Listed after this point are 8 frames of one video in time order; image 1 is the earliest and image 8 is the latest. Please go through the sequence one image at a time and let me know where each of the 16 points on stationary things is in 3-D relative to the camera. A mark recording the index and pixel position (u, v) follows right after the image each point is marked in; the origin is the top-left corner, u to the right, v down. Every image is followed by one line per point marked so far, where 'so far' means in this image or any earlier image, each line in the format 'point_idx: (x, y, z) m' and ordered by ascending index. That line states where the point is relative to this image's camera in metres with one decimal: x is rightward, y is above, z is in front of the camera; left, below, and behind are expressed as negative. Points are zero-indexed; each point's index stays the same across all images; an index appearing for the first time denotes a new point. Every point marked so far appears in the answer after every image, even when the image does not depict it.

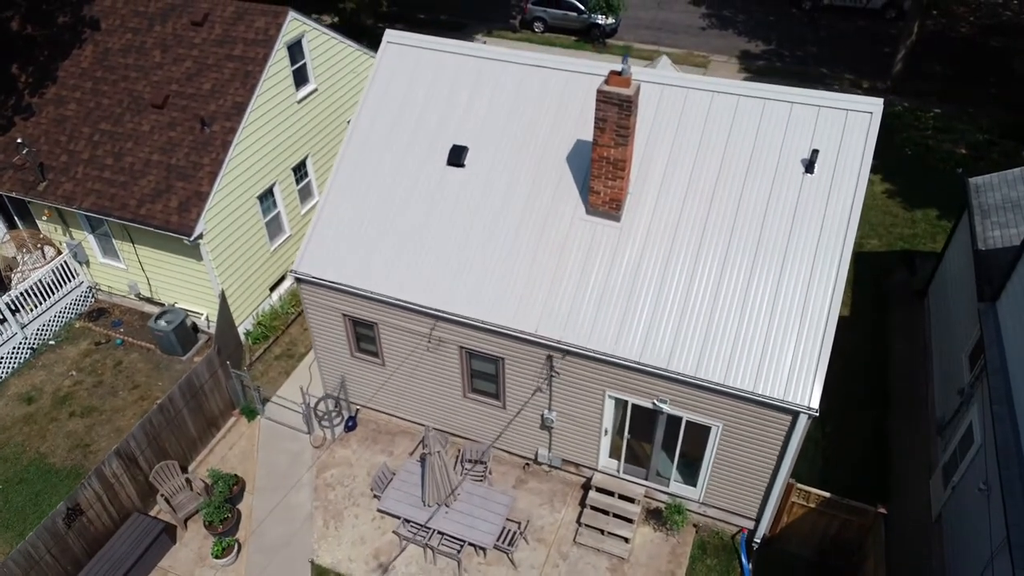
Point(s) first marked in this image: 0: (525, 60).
0: (+0.2, +3.2, +11.9) m
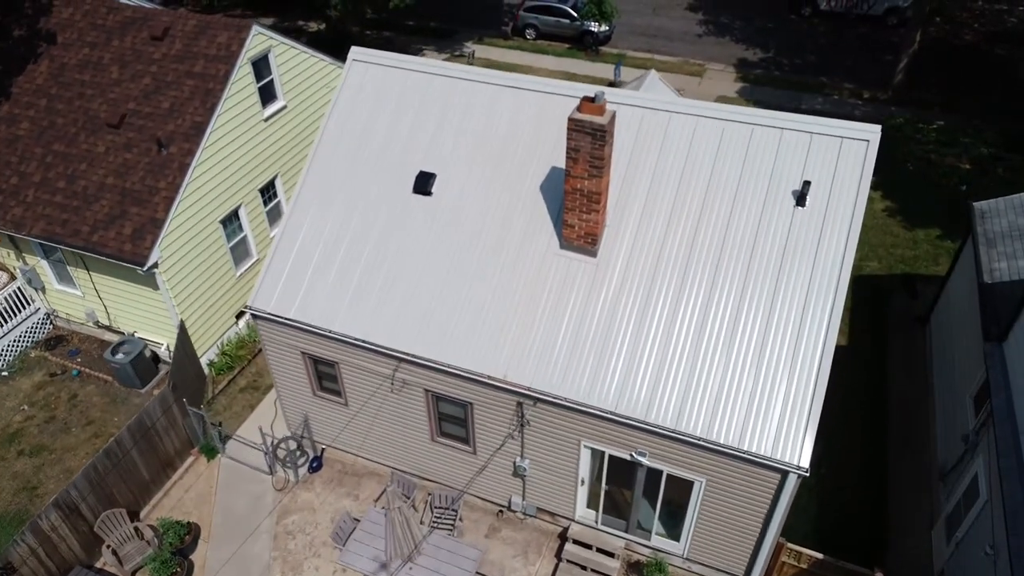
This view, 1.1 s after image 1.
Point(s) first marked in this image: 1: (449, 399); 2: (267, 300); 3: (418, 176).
0: (-0.2, +2.8, +11.1) m
1: (-0.8, -1.4, +10.4) m
2: (-3.2, -0.2, +10.8) m
3: (-1.2, +1.4, +10.9) m
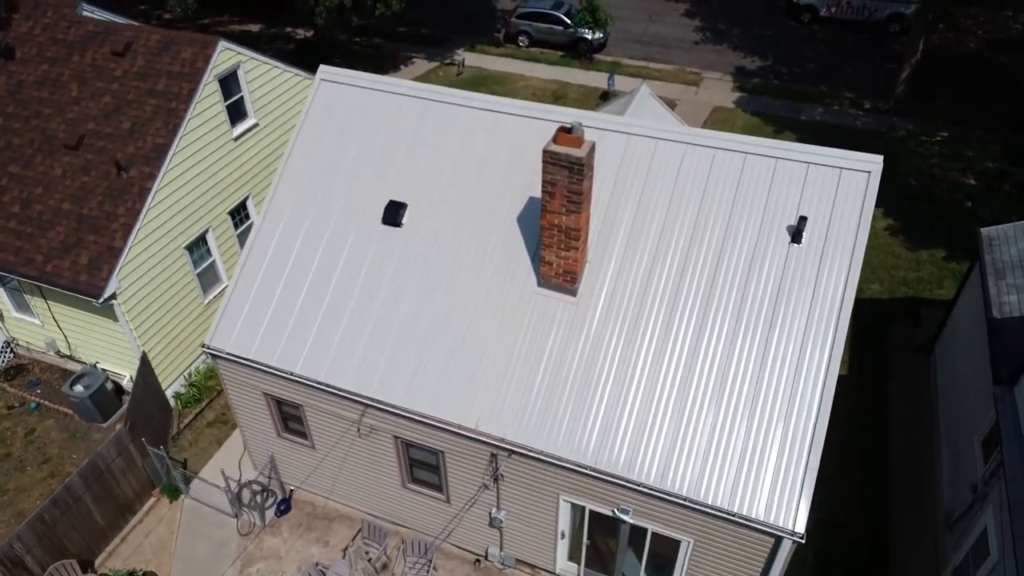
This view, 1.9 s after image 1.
0: (-0.5, +2.3, +10.4) m
1: (-1.1, -1.8, +9.6) m
2: (-3.4, -0.6, +10.1) m
3: (-1.5, +1.0, +10.2) m
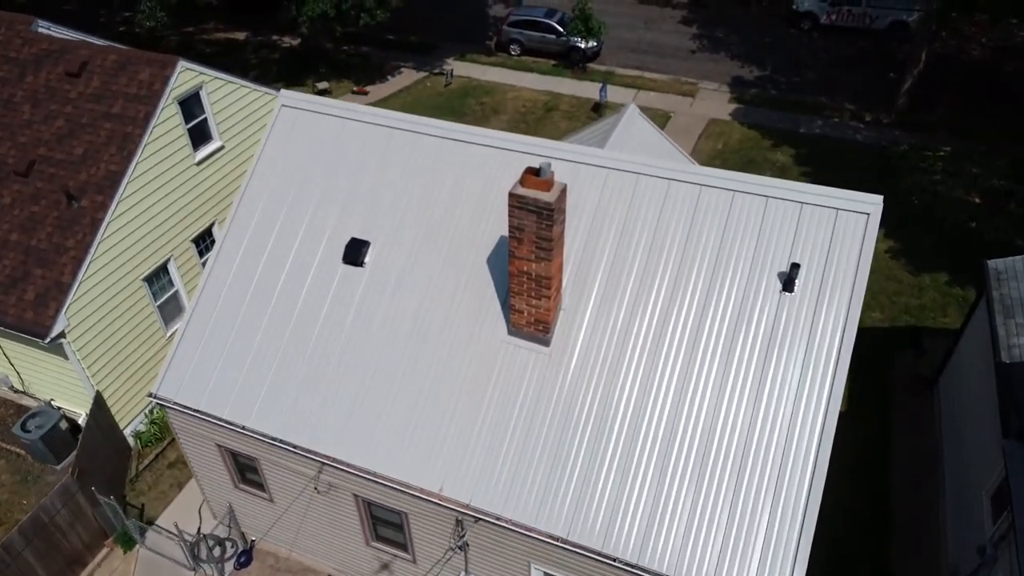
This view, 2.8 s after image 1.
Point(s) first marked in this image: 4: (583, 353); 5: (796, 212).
0: (-0.8, +1.8, +9.7) m
1: (-1.4, -2.3, +8.9) m
2: (-3.8, -1.1, +9.4) m
3: (-1.8, +0.5, +9.5) m
4: (+0.7, -0.7, +8.4) m
5: (+2.8, +0.8, +8.4) m
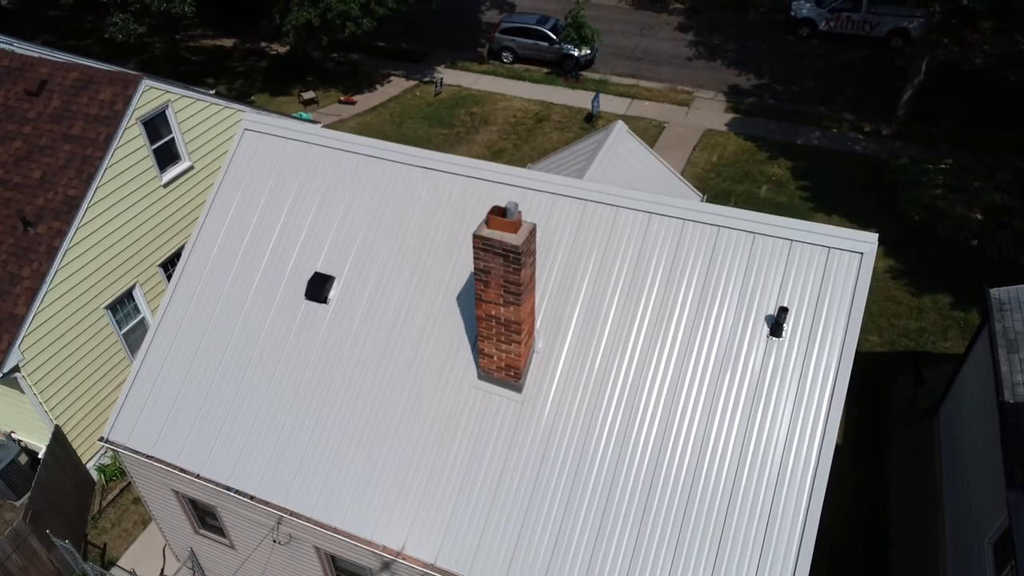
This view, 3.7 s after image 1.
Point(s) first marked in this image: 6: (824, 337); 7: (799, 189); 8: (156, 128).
0: (-1.1, +1.4, +9.2) m
1: (-1.7, -2.7, +8.4) m
2: (-4.0, -1.5, +8.9) m
3: (-2.1, +0.1, +8.9) m
4: (+0.4, -1.0, +7.9) m
5: (+2.6, +0.4, +7.9) m
6: (+2.8, -0.4, +7.6) m
7: (+6.5, +2.2, +19.2) m
8: (-5.0, +2.2, +11.8) m
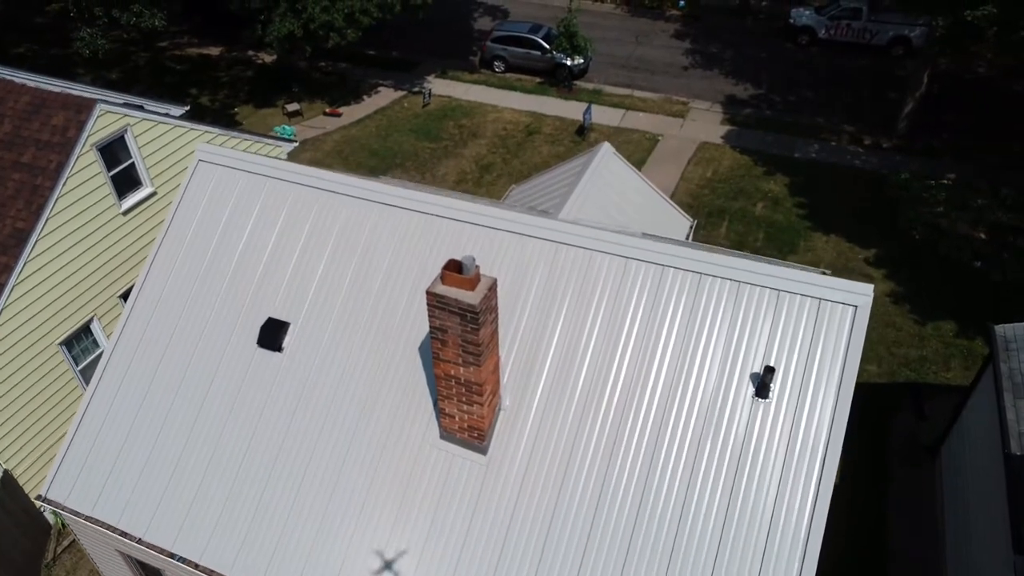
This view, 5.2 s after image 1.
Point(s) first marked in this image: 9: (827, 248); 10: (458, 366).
0: (-1.4, +1.0, +8.5) m
1: (-2.0, -3.1, +7.8) m
2: (-4.3, -1.9, +8.3) m
3: (-2.4, -0.4, +8.3) m
4: (+0.1, -1.5, +7.3) m
5: (+2.3, -0.1, +7.3) m
6: (+2.5, -0.9, +6.9) m
7: (+6.2, +1.8, +18.6) m
8: (-5.3, +1.8, +11.2) m
9: (+6.4, +0.8, +17.1) m
10: (-0.4, -0.6, +6.5) m
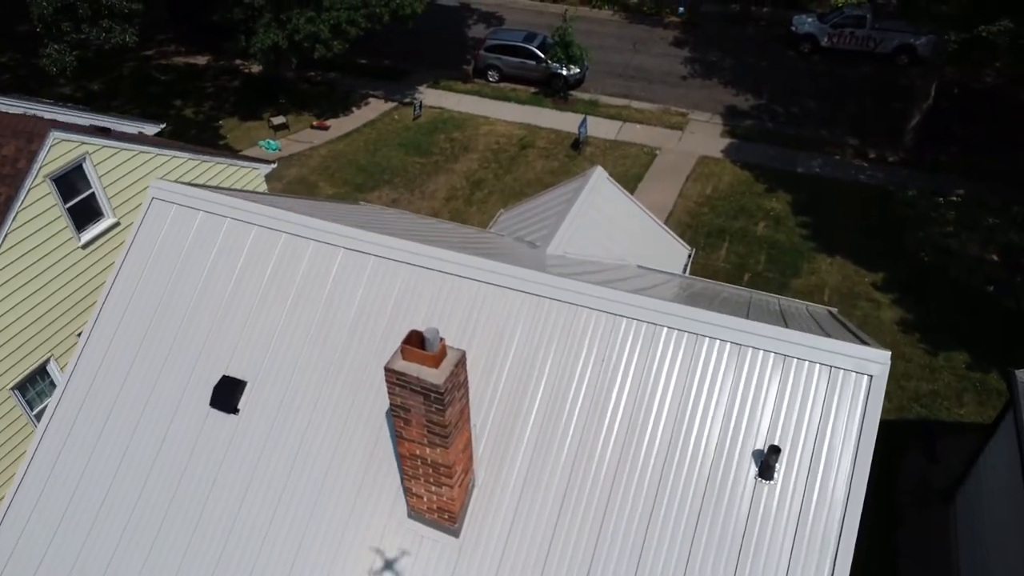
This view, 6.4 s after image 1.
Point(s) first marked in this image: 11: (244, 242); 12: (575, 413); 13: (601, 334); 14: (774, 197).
0: (-1.6, +0.5, +7.8) m
1: (-2.2, -3.6, +7.0) m
2: (-4.5, -2.4, +7.5) m
3: (-2.6, -0.8, +7.6) m
4: (-0.1, -2.0, +6.5) m
5: (+2.1, -0.6, +6.5) m
6: (+2.3, -1.4, +6.2) m
7: (+6.1, +1.3, +17.8) m
8: (-5.5, +1.3, +10.4) m
9: (+6.2, +0.3, +16.4) m
10: (-0.6, -1.1, +5.8) m
11: (-2.6, +0.4, +8.1) m
12: (+0.5, -1.0, +6.8) m
13: (+0.7, -0.3, +7.0) m
14: (+5.9, +2.1, +19.0) m
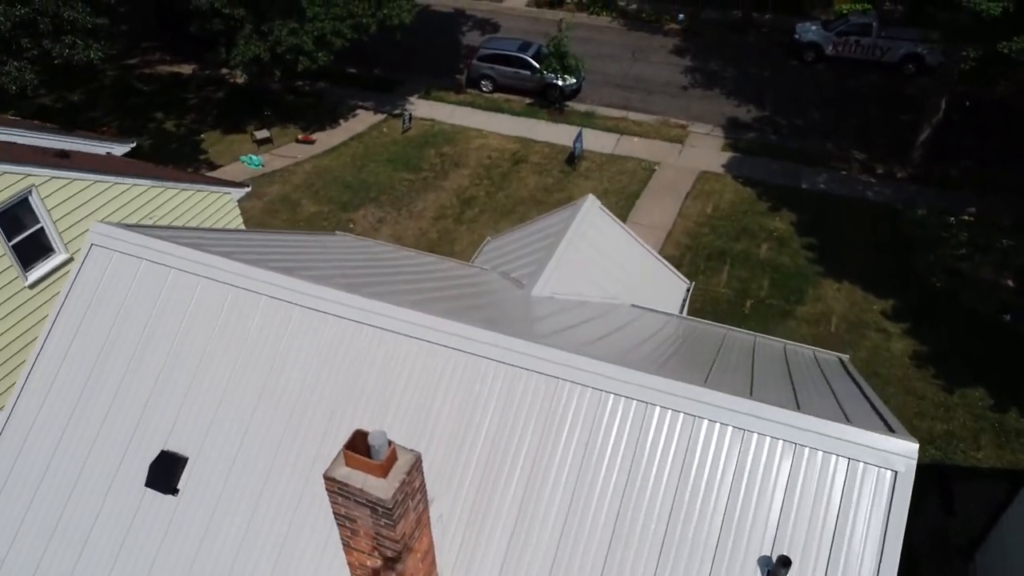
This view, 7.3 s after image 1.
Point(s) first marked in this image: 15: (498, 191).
0: (-1.8, 0.0, +7.0) m
1: (-2.4, -4.1, +6.2) m
2: (-4.7, -2.9, +6.7) m
3: (-2.8, -1.3, +6.8) m
4: (-0.3, -2.5, +5.7) m
5: (+1.9, -1.1, +5.7) m
6: (+2.1, -1.9, +5.4) m
7: (+5.9, +0.8, +17.0) m
8: (-5.6, +0.8, +9.6) m
9: (+6.0, -0.2, +15.5) m
10: (-0.8, -1.6, +5.0) m
11: (-2.8, -0.1, +7.3) m
12: (+0.3, -1.5, +6.0) m
13: (+0.5, -0.8, +6.1) m
14: (+5.7, +1.6, +18.2) m
15: (-0.3, +2.2, +19.4) m
